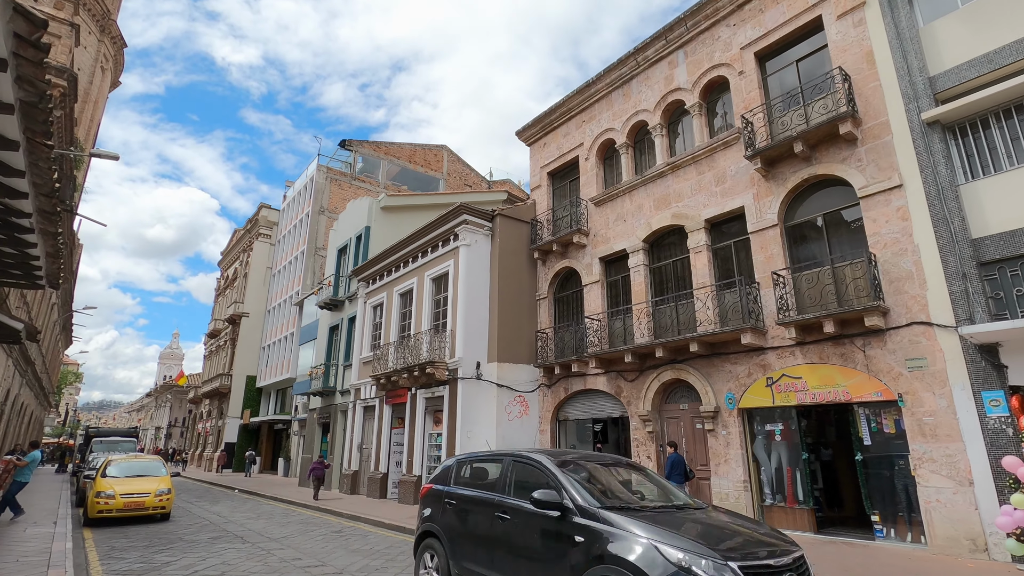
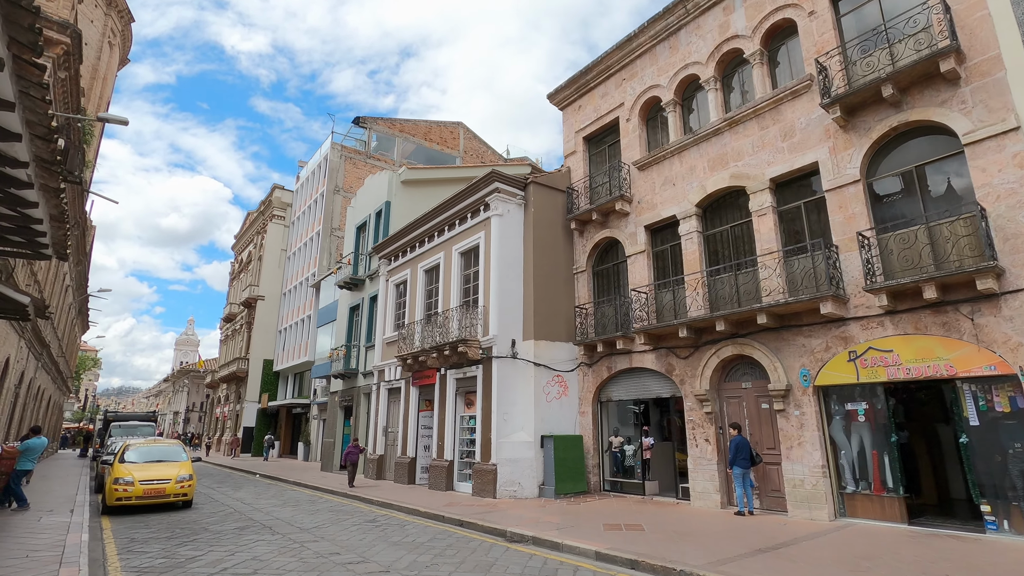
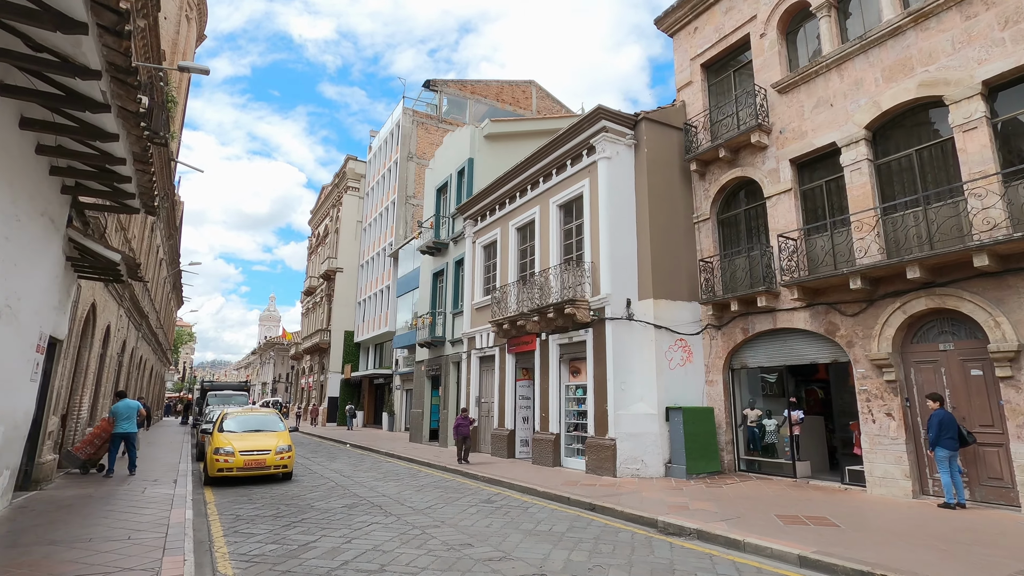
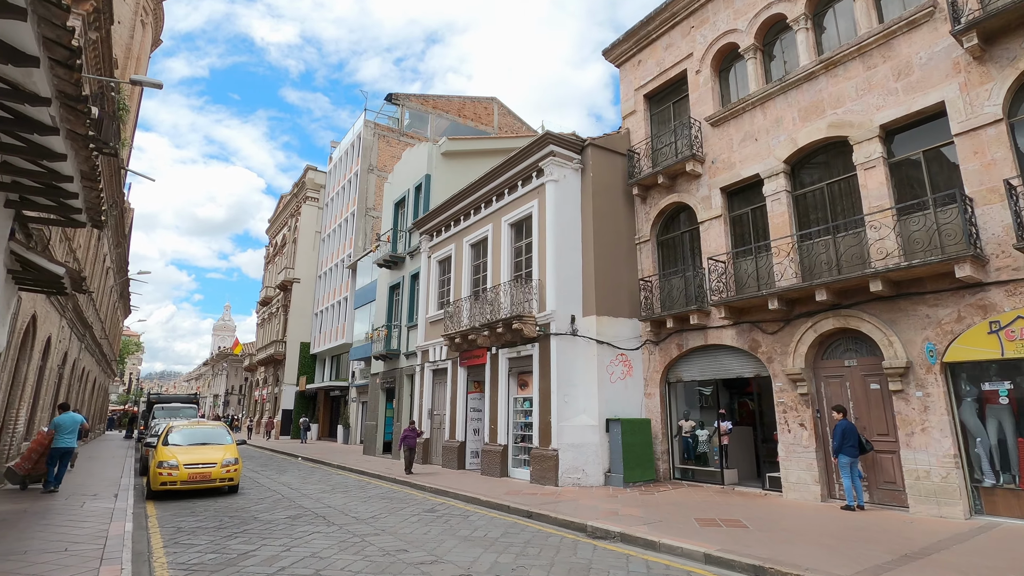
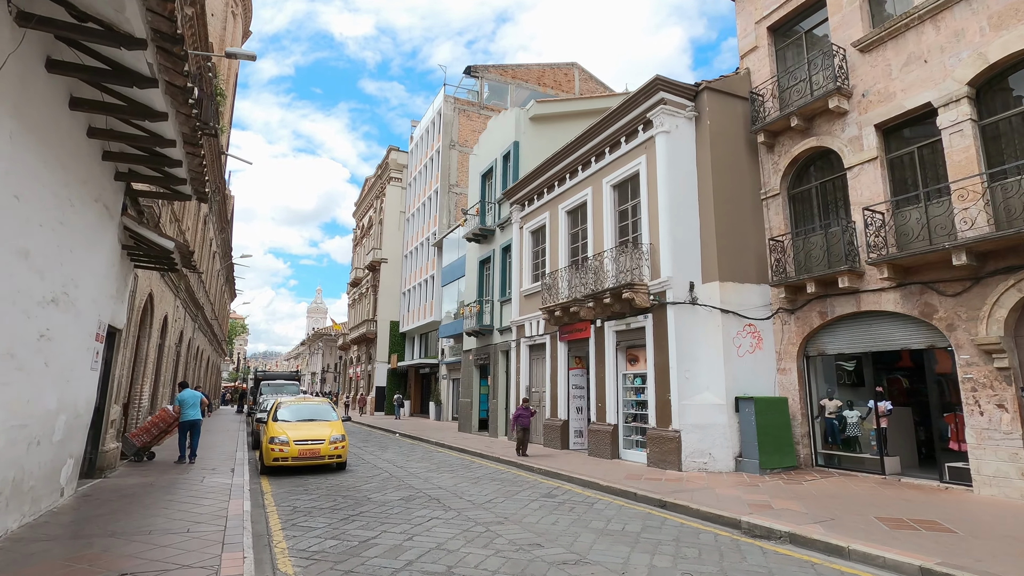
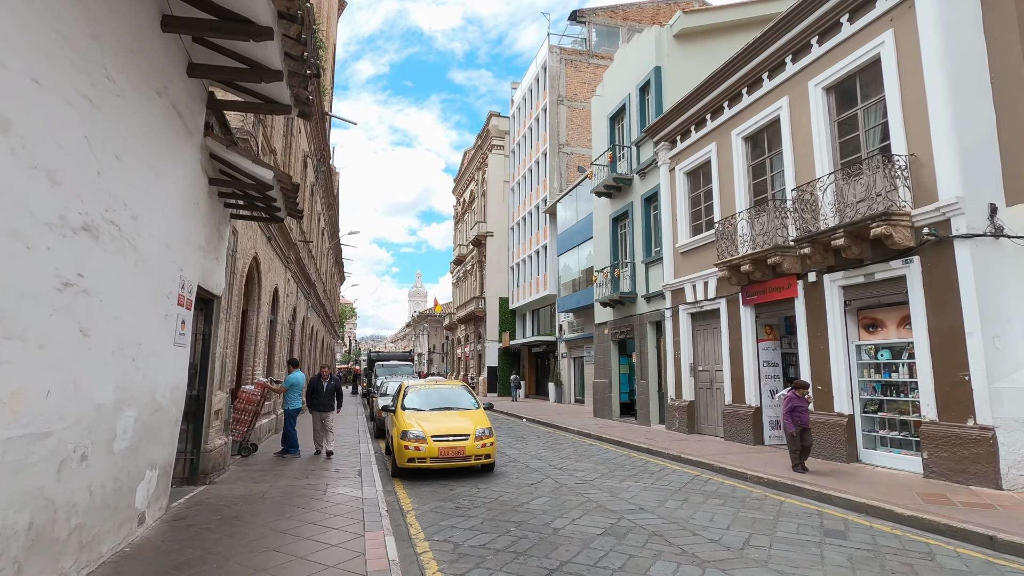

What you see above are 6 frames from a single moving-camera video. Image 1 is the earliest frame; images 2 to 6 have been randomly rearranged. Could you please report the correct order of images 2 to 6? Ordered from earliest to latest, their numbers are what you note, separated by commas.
2, 4, 3, 5, 6
